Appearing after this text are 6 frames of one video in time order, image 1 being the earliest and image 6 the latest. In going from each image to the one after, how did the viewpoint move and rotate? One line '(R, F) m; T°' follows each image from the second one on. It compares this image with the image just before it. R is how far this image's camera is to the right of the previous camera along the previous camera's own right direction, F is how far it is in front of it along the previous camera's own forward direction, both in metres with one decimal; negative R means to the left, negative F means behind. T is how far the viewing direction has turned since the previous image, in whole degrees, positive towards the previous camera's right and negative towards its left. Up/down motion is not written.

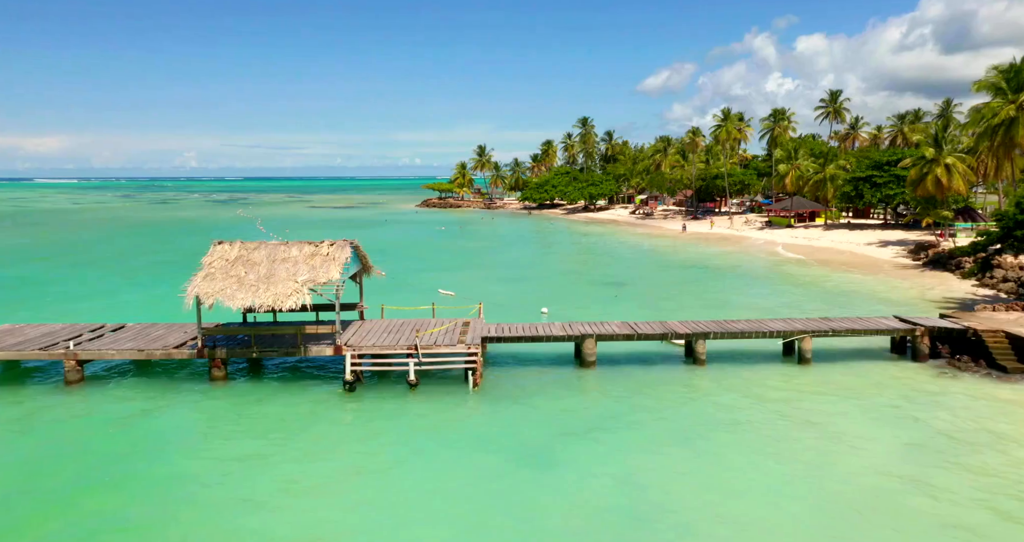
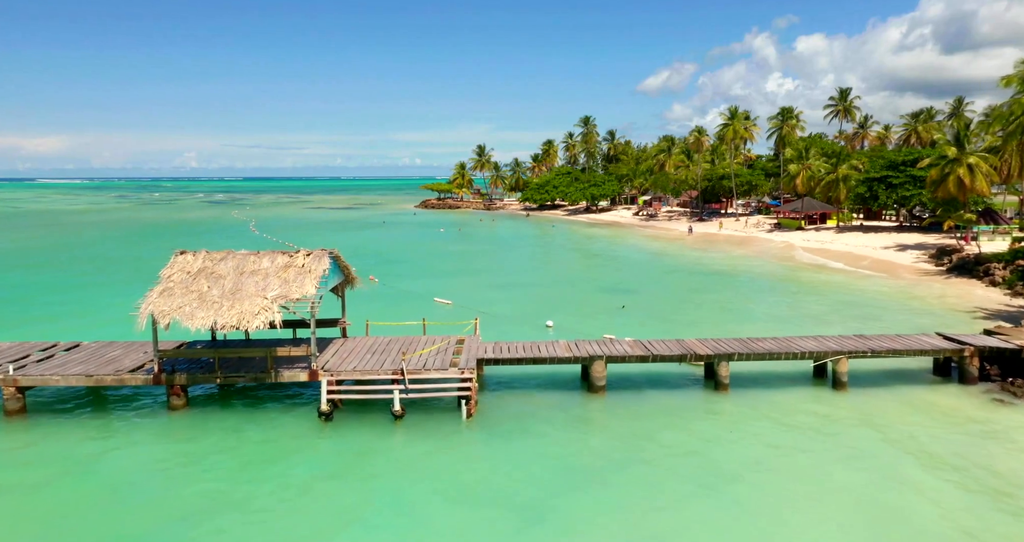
(0.0, +2.2) m; 0°
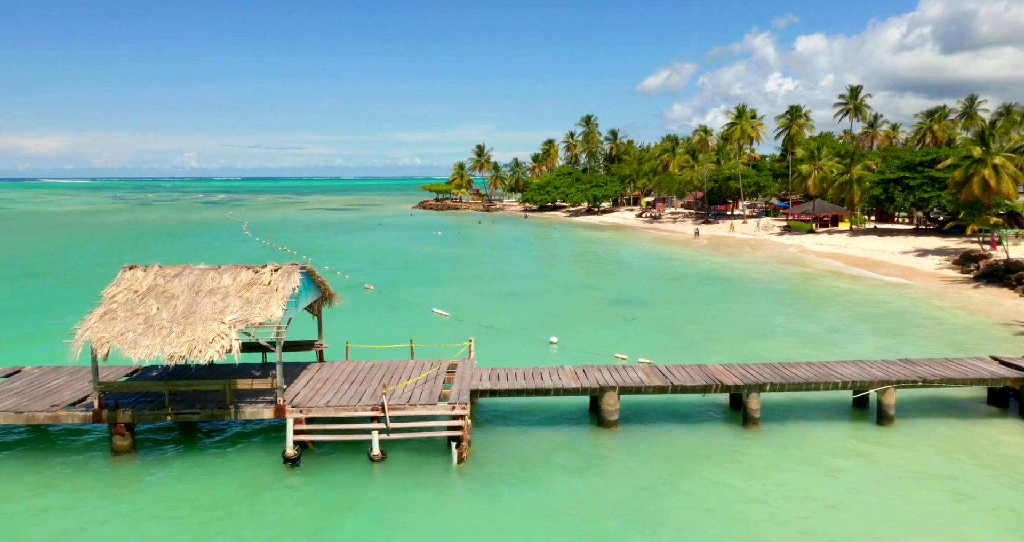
(0.0, +2.3) m; 0°
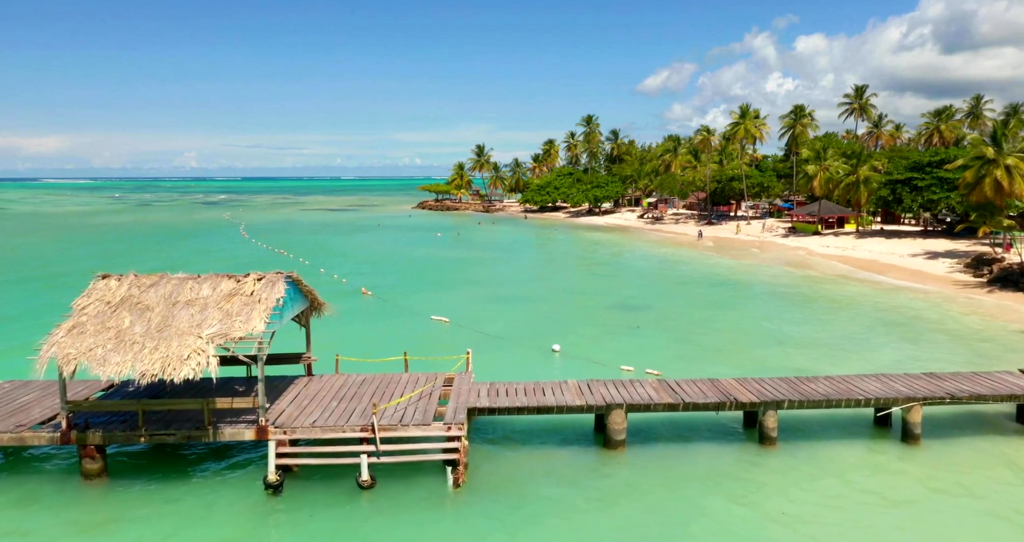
(0.0, +1.0) m; 0°
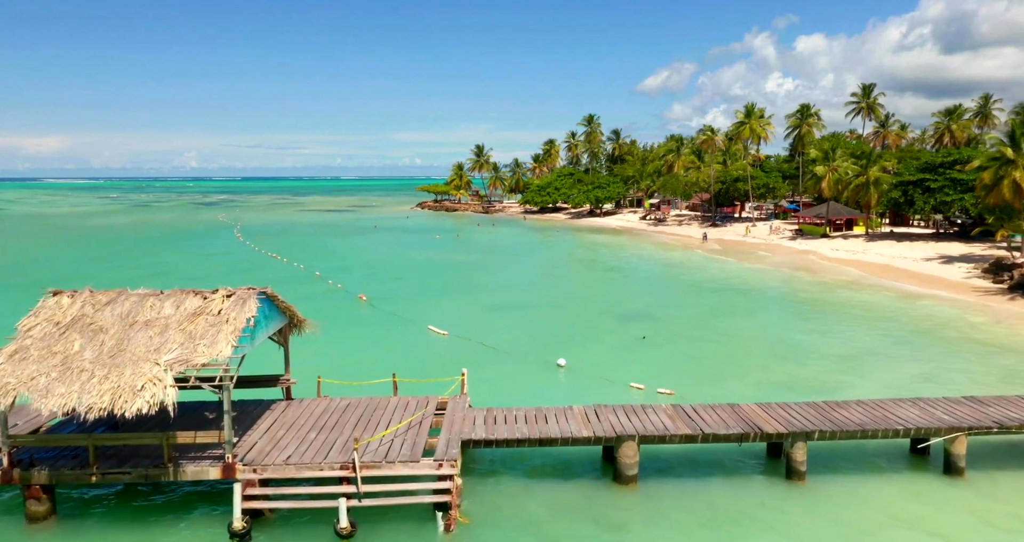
(0.0, +1.5) m; 0°
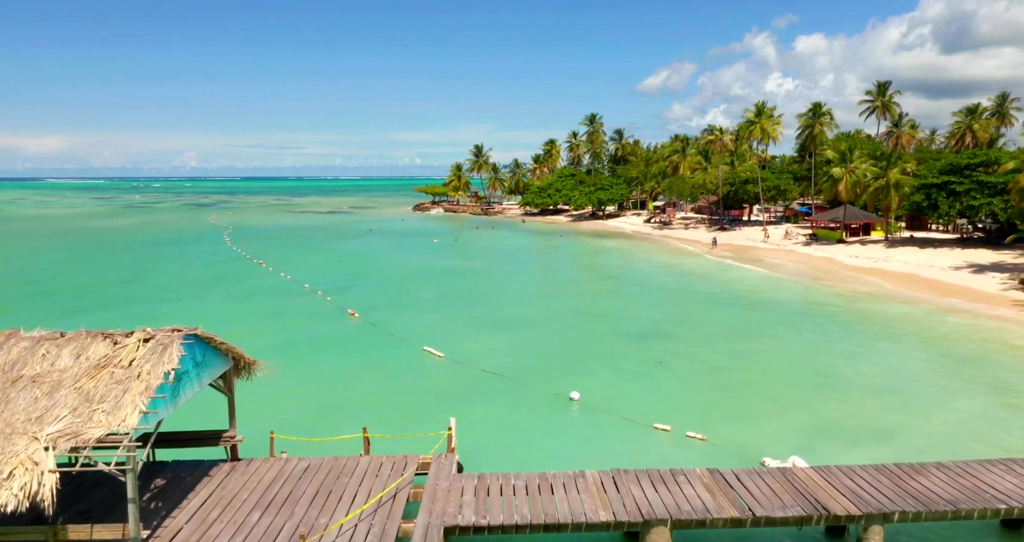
(0.0, +2.8) m; 0°
